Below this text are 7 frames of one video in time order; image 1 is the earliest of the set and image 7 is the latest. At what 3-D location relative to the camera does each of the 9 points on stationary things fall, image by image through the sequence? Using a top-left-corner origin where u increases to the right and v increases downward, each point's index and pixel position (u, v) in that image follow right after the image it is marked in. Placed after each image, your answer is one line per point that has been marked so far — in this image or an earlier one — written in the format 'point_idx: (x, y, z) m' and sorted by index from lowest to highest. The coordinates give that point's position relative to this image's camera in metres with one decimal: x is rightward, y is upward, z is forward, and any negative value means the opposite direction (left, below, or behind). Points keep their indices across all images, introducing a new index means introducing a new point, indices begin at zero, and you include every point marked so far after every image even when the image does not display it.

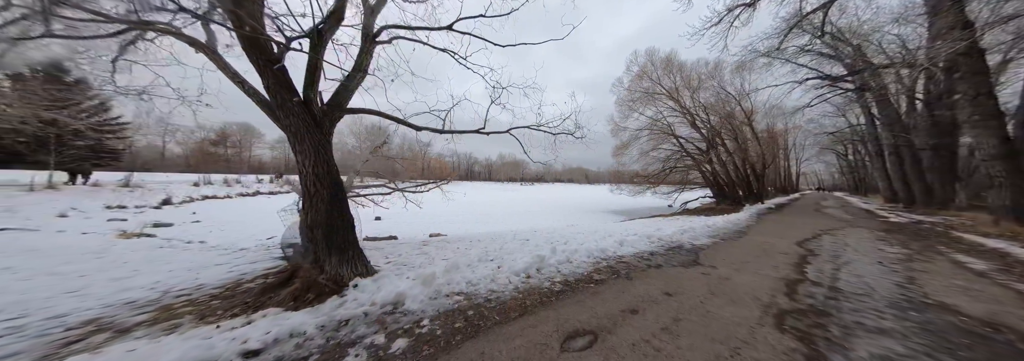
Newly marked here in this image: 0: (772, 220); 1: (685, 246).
0: (+10.7, -1.6, +9.5) m
1: (+3.6, -1.4, +4.8) m
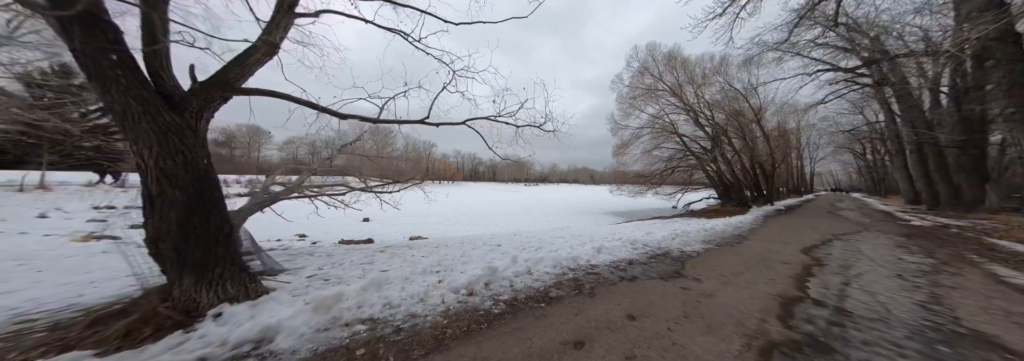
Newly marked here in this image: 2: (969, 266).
0: (+10.2, -1.6, +8.8) m
1: (+3.0, -1.4, +4.3) m
2: (+7.8, -1.5, +4.0) m
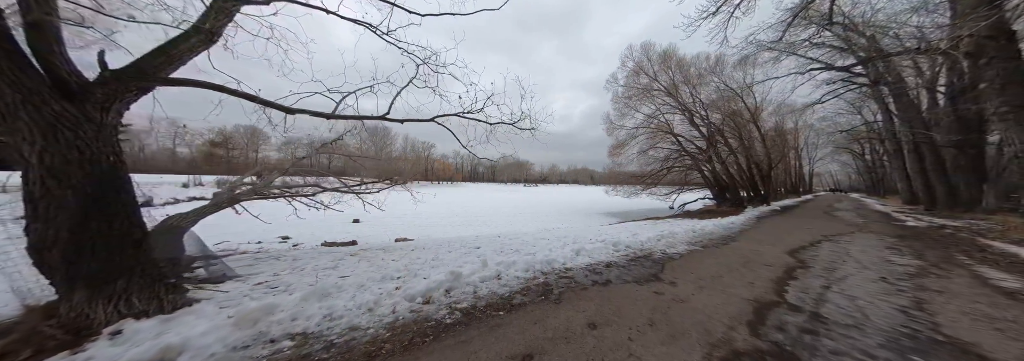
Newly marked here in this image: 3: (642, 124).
0: (+9.8, -1.6, +8.7) m
1: (+2.6, -1.4, +4.2) m
2: (+7.4, -1.5, +3.8) m
3: (+9.7, +4.2, +17.2) m
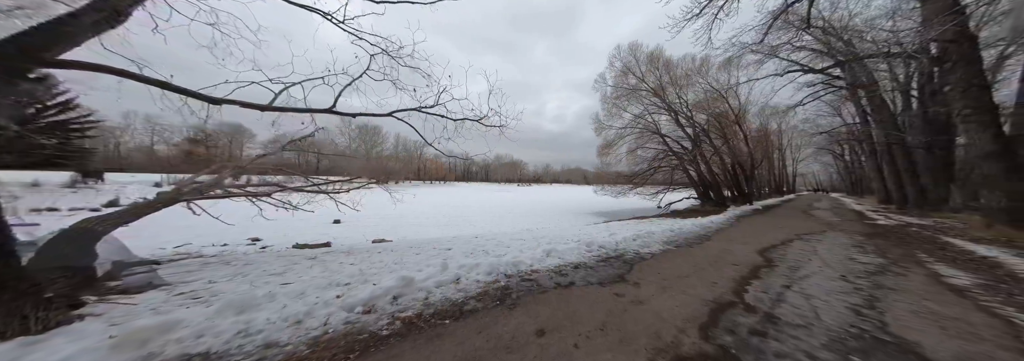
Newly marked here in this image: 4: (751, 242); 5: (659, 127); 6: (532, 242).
0: (+9.2, -1.6, +8.9) m
1: (+2.1, -1.4, +4.2) m
2: (+6.9, -1.5, +3.9) m
3: (+8.9, +4.2, +17.3) m
4: (+5.8, -1.5, +5.5) m
5: (+10.7, +3.9, +16.6) m
6: (+0.5, -1.3, +5.0) m
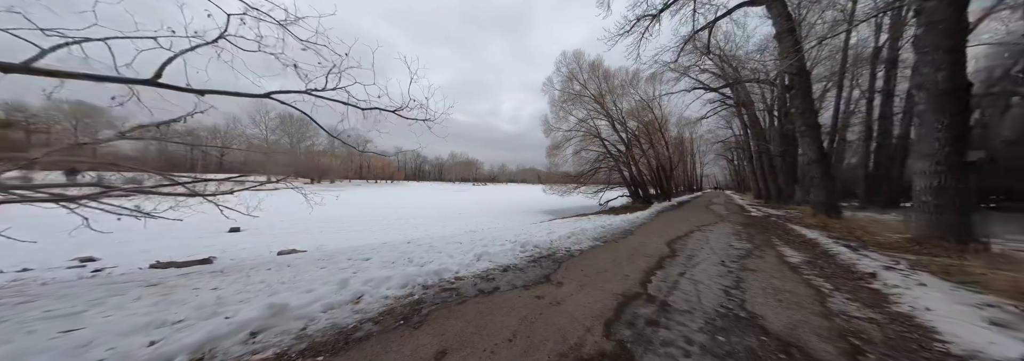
0: (+6.9, -1.6, +10.3) m
1: (+0.8, -1.4, +4.3) m
2: (+5.6, -1.5, +5.0) m
3: (+5.0, +4.3, +18.5) m
4: (+4.2, -1.5, +6.3) m
5: (+6.9, +3.9, +18.1) m
6: (-0.9, -1.3, +4.8) m
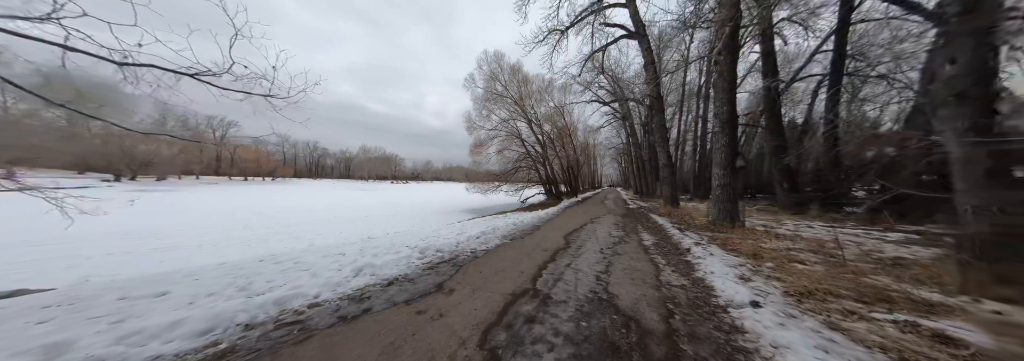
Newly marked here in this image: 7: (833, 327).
0: (+2.9, -1.6, +11.7) m
1: (-1.0, -1.4, +4.1) m
2: (+3.4, -1.5, +6.3) m
3: (-1.4, +4.4, +18.8) m
4: (+1.6, -1.5, +7.1) m
5: (+0.5, +4.1, +19.1) m
6: (-2.8, -1.3, +4.1) m
7: (+3.2, -1.4, +2.3) m
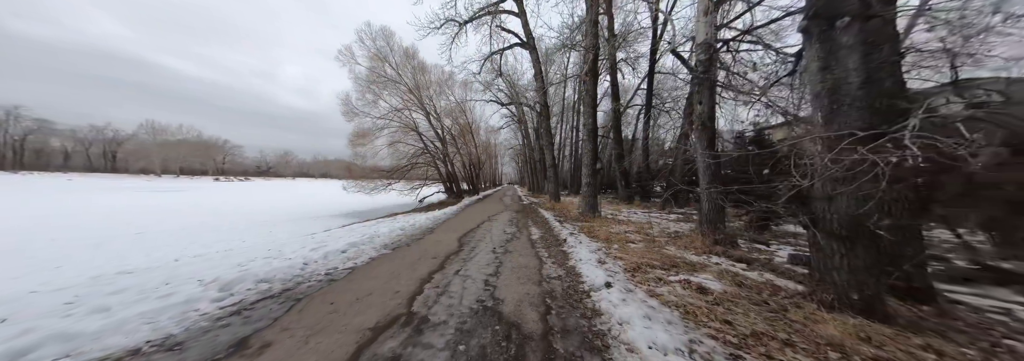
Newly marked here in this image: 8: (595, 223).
0: (-2.2, -1.5, +11.5) m
1: (-2.7, -1.4, +3.0) m
2: (+0.4, -1.5, +6.8) m
3: (-9.0, +4.6, +16.2) m
4: (-1.6, -1.4, +6.8) m
5: (-7.4, +4.2, +17.2) m
6: (-4.3, -1.3, +2.2) m
7: (+1.8, -1.5, +3.0) m
8: (+2.8, -1.5, +7.8) m
